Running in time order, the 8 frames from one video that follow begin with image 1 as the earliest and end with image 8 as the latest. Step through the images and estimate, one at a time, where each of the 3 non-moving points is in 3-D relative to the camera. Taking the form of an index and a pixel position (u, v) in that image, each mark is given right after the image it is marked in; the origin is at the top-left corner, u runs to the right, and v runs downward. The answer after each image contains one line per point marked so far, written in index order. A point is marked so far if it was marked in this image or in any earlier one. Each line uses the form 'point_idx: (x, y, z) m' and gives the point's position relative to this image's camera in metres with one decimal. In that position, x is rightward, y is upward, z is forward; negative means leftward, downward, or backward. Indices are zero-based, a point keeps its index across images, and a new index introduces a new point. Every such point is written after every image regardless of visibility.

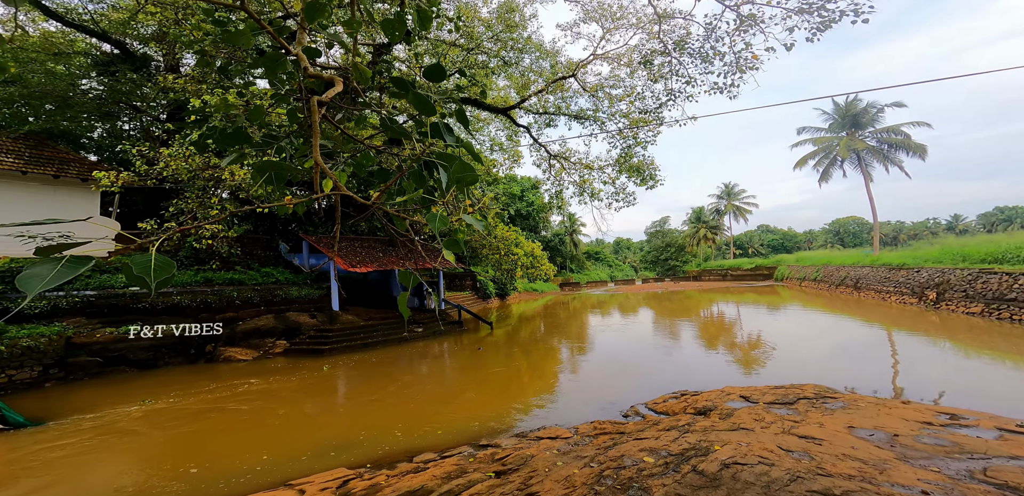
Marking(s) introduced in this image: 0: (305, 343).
0: (-4.8, -2.2, +10.9) m
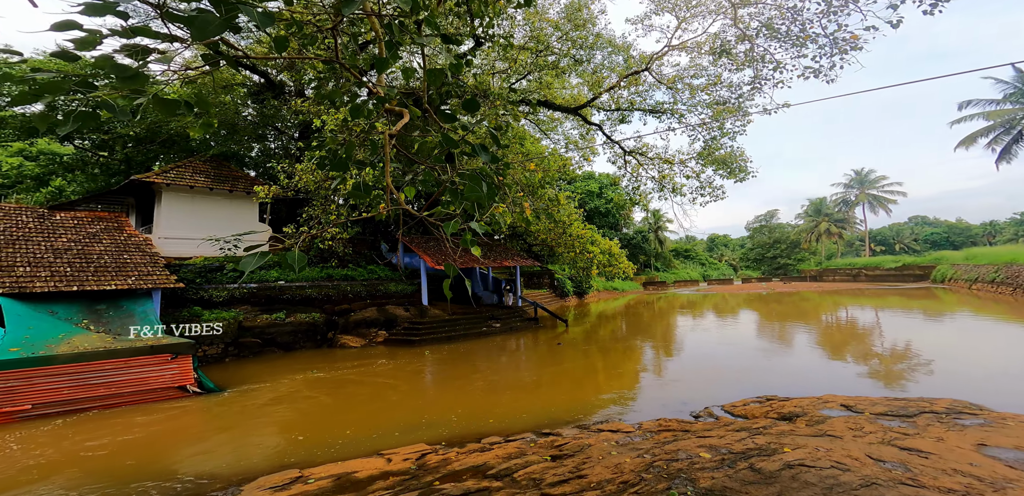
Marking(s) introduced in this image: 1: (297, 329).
0: (-2.9, -2.2, +11.8) m
1: (-5.0, -1.9, +10.8) m
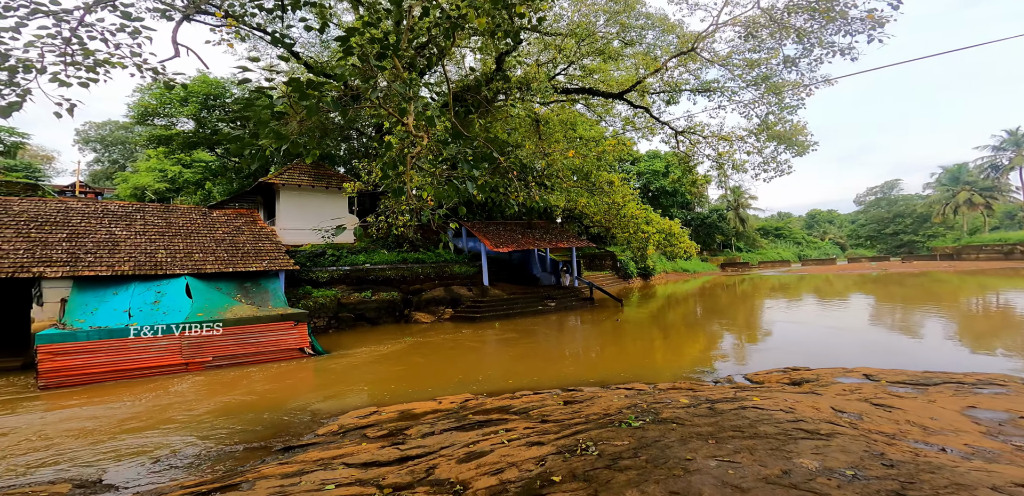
0: (-1.4, -1.8, +13.2) m
1: (-3.6, -1.5, +12.5) m
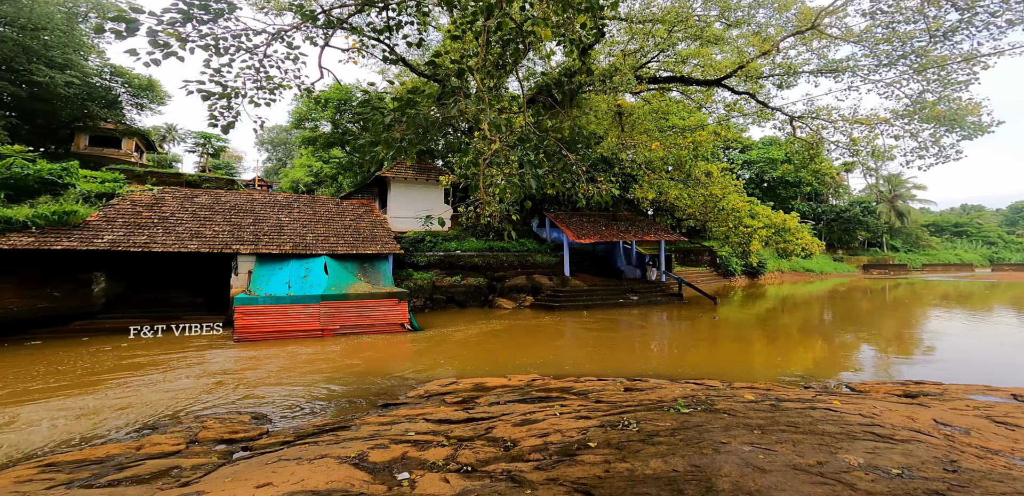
0: (+1.0, -1.5, +13.6) m
1: (-1.2, -1.2, +13.4) m
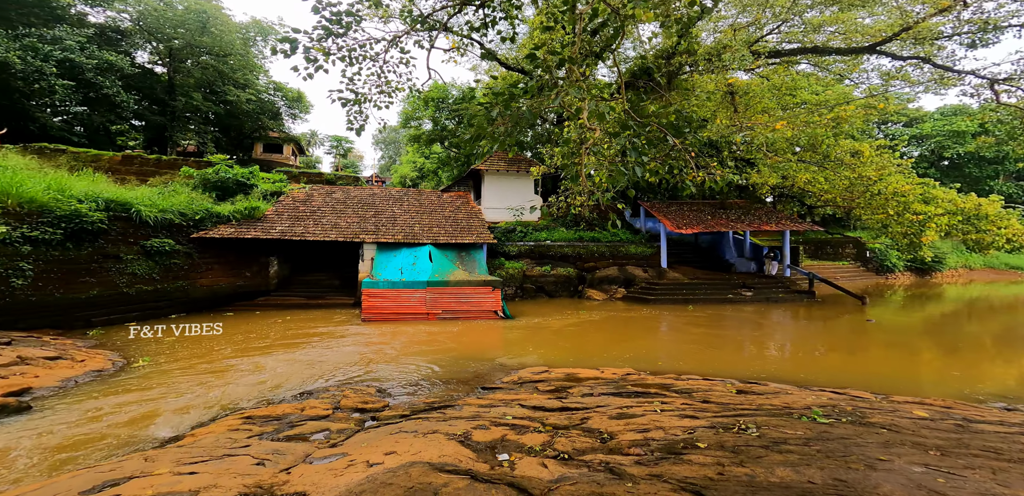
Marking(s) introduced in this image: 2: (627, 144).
0: (+3.5, -1.3, +13.2) m
1: (+1.3, -0.9, +13.4) m
2: (+1.2, +1.1, +4.8) m
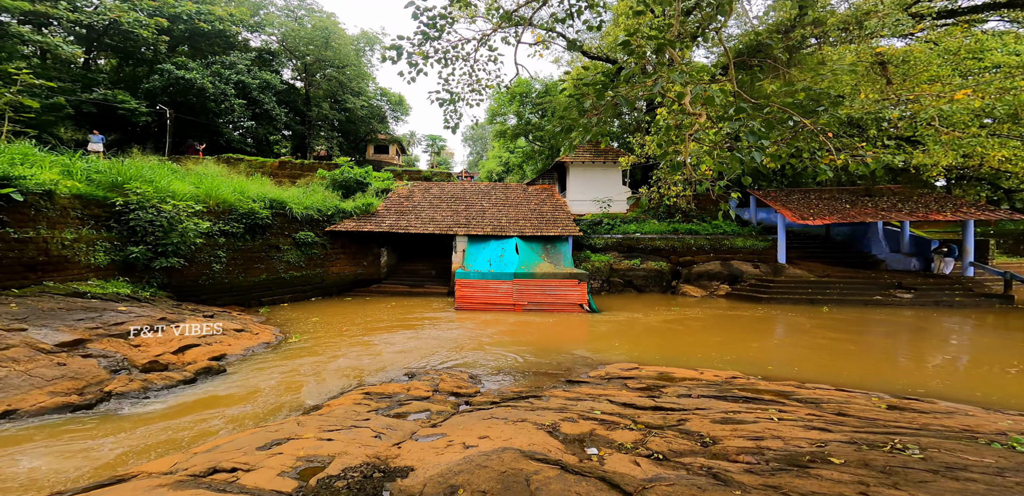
0: (+5.9, -1.1, +12.3) m
1: (+3.7, -0.7, +12.9) m
2: (+2.2, +1.1, +4.4) m
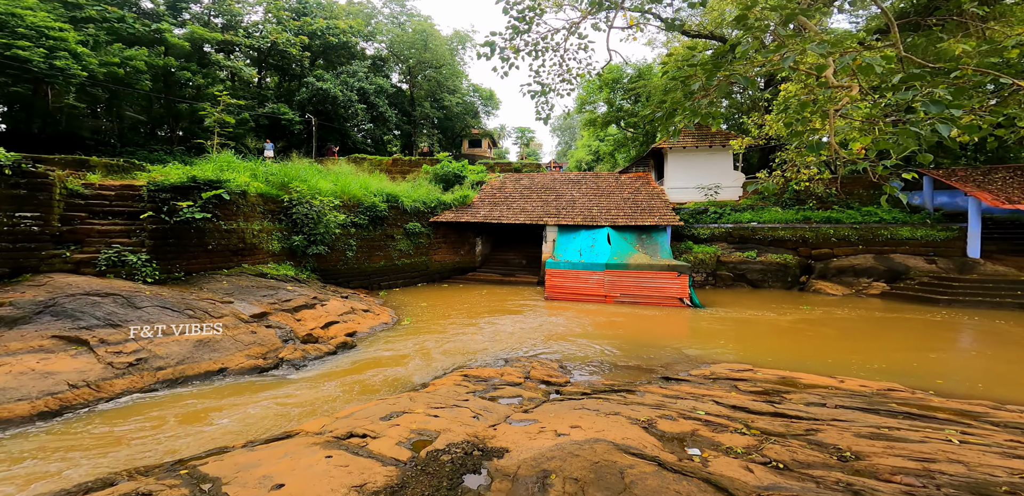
0: (+8.6, -1.0, +10.8) m
1: (+6.6, -0.6, +11.9) m
2: (+3.4, +1.2, +3.9) m
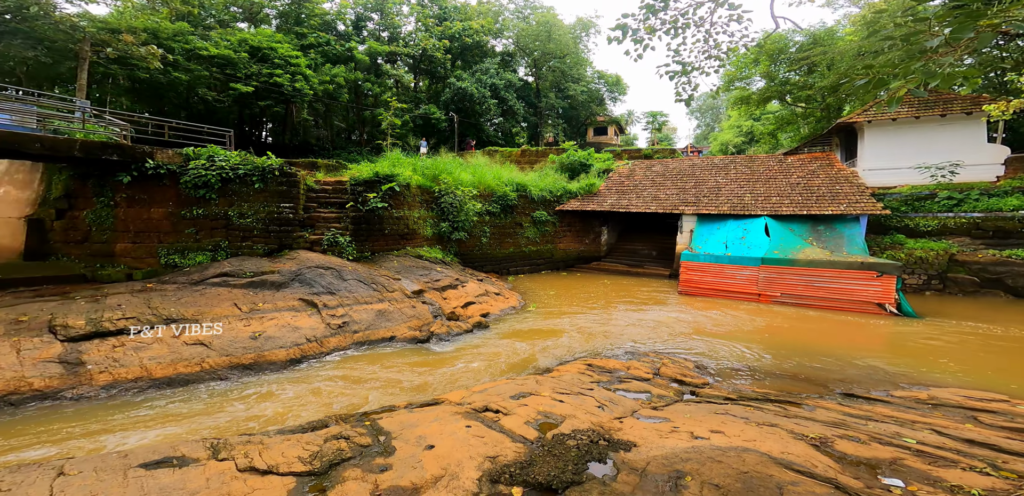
0: (+11.9, -1.0, +7.5) m
1: (+10.3, -0.5, +9.1) m
2: (+4.9, +1.2, +2.4) m
